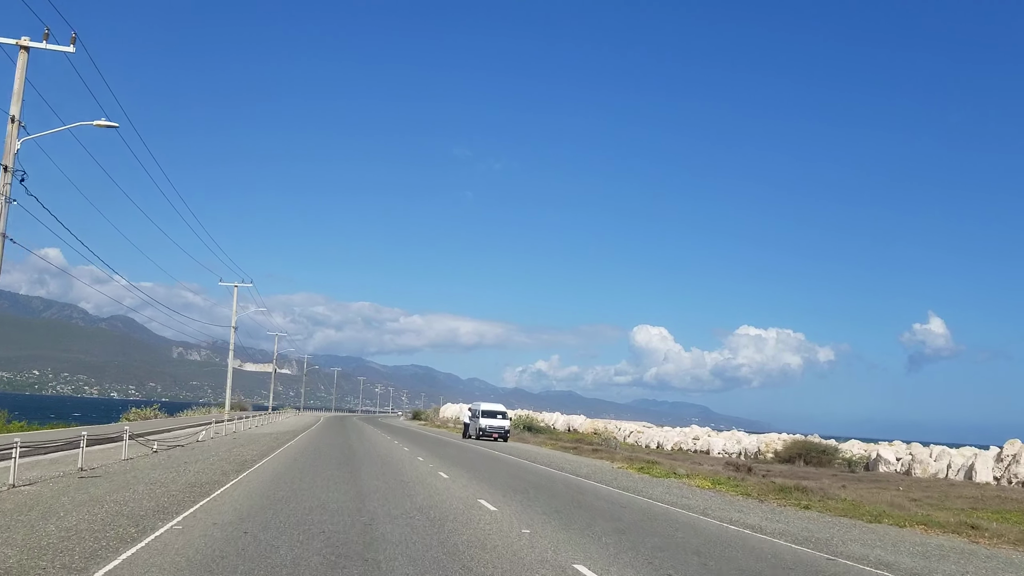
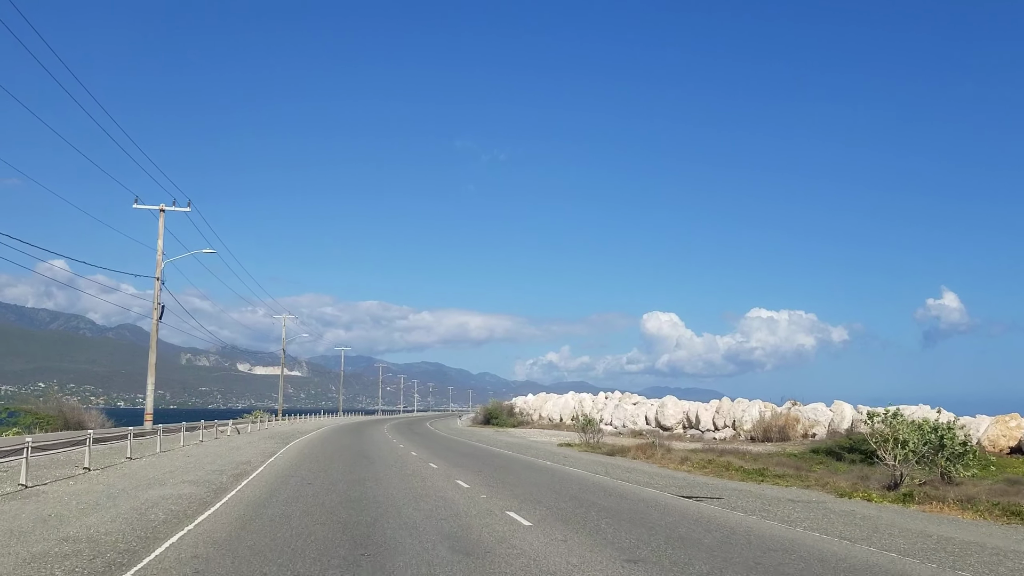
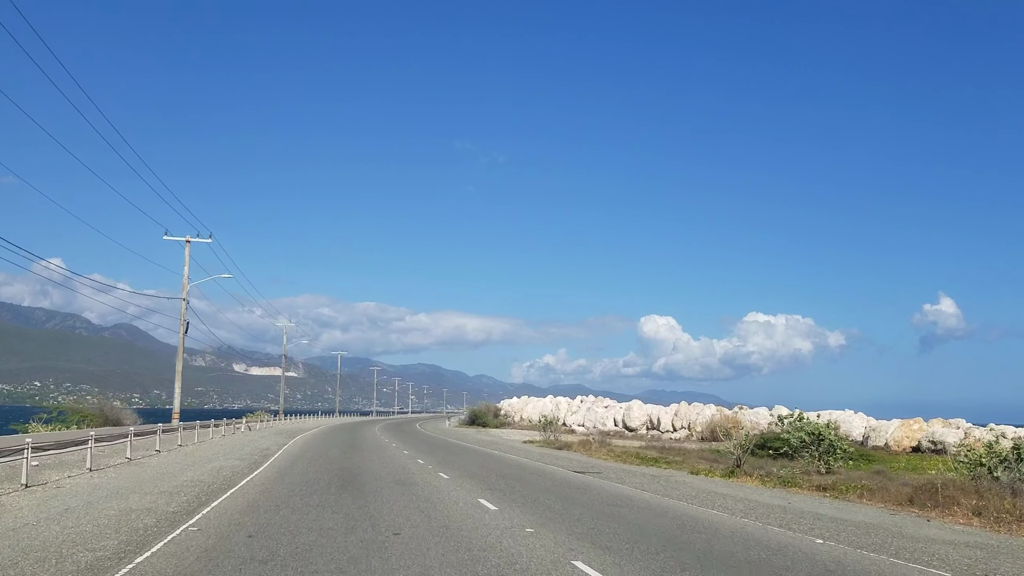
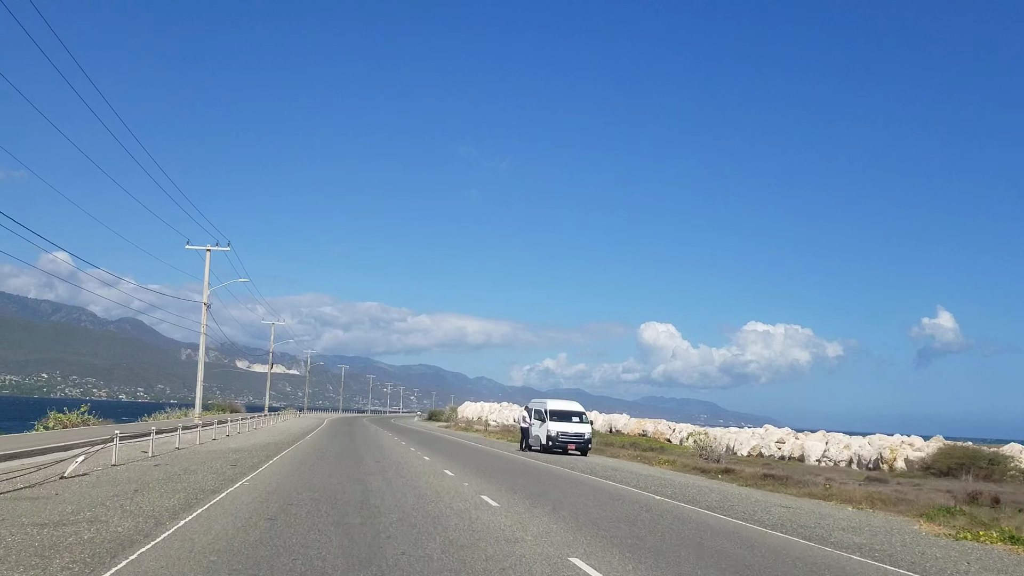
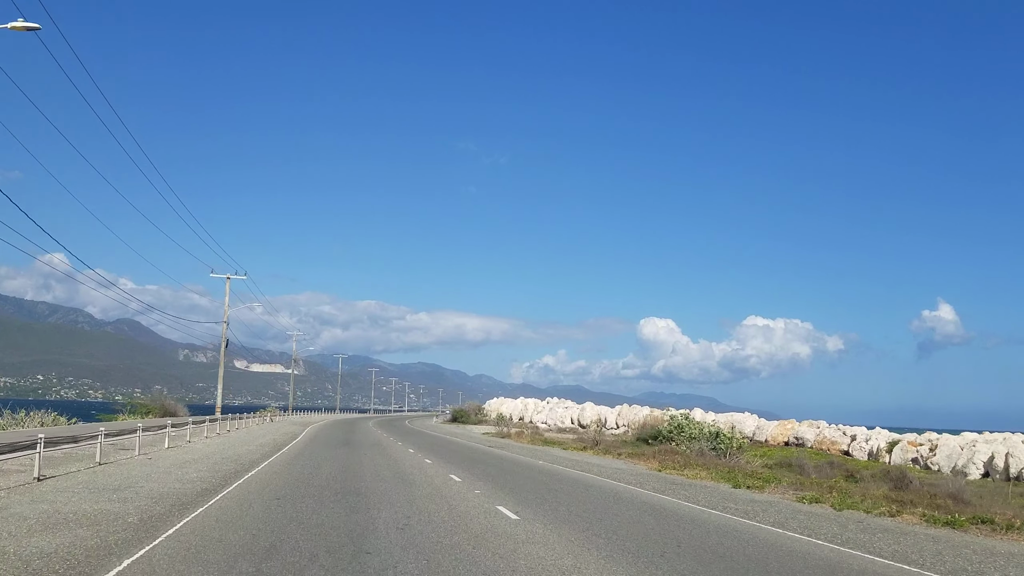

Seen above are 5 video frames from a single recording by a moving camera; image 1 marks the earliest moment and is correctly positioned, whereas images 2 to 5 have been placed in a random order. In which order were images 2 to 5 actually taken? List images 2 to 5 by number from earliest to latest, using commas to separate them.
4, 5, 3, 2
